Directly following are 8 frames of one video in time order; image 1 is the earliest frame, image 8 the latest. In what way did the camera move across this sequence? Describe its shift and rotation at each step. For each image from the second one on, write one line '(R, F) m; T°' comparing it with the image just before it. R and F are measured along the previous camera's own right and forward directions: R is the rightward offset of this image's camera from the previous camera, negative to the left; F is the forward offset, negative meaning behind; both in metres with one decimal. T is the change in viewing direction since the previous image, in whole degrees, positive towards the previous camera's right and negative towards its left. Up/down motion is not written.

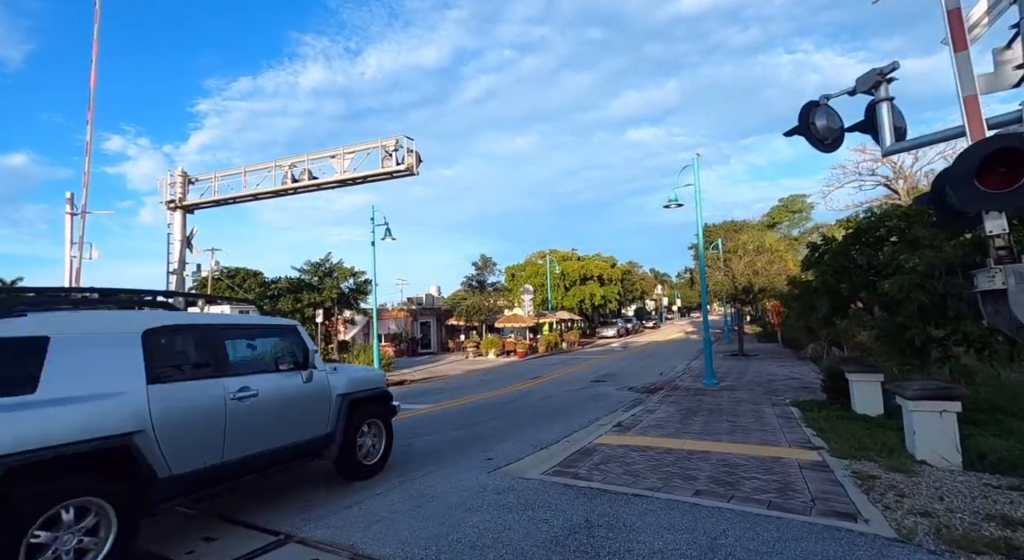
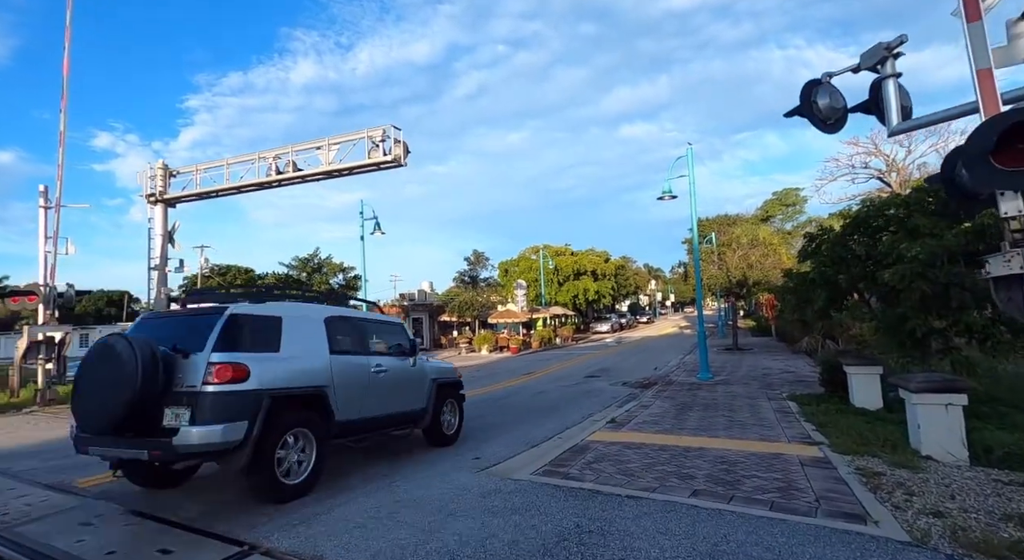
(+0.1, +0.3) m; +1°
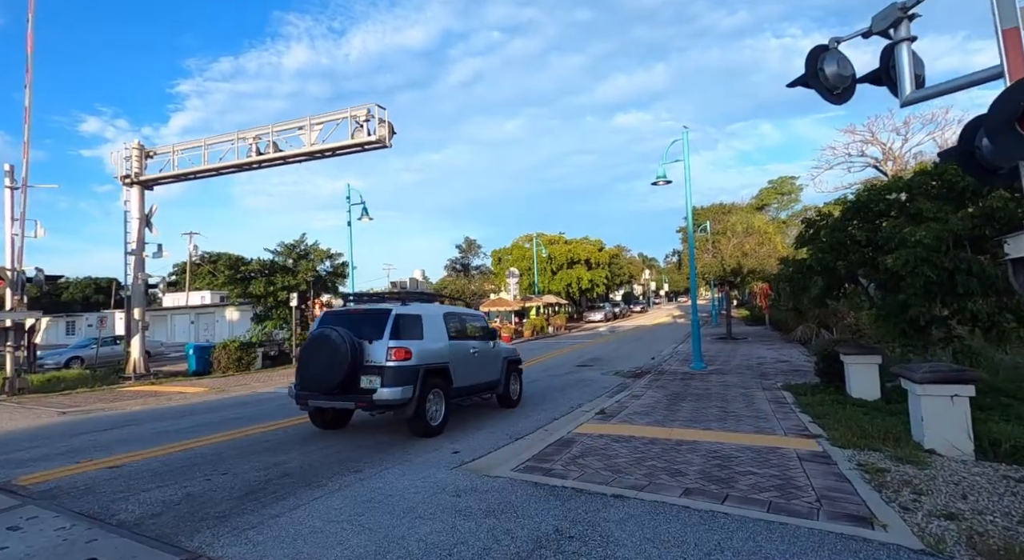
(+0.1, +0.4) m; +1°
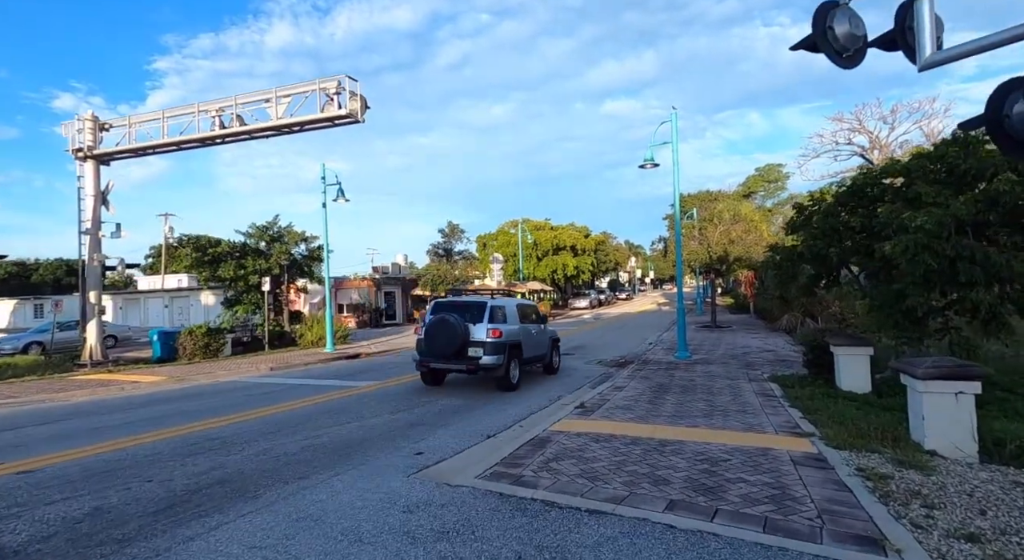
(+0.2, +0.6) m; +2°
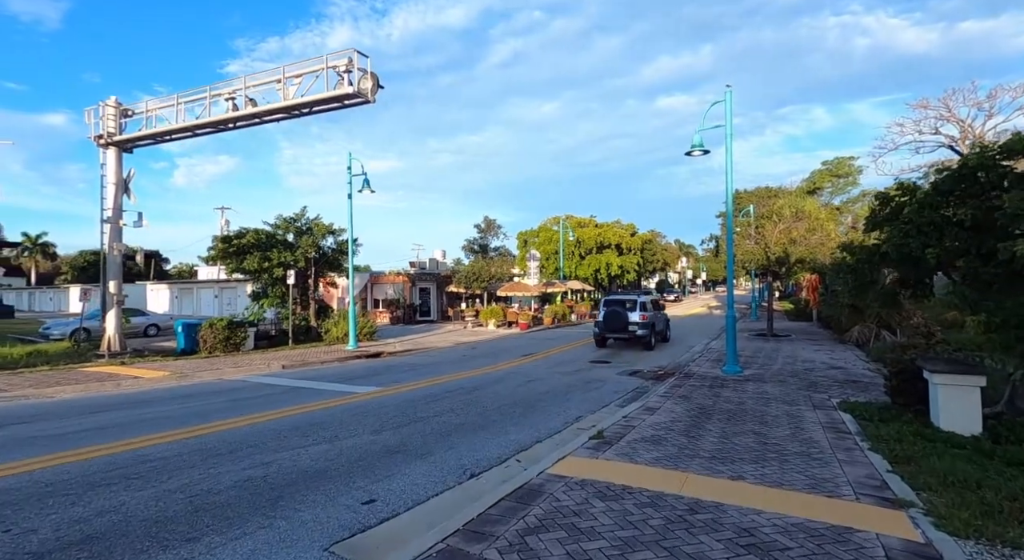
(+0.5, +1.4) m; -5°
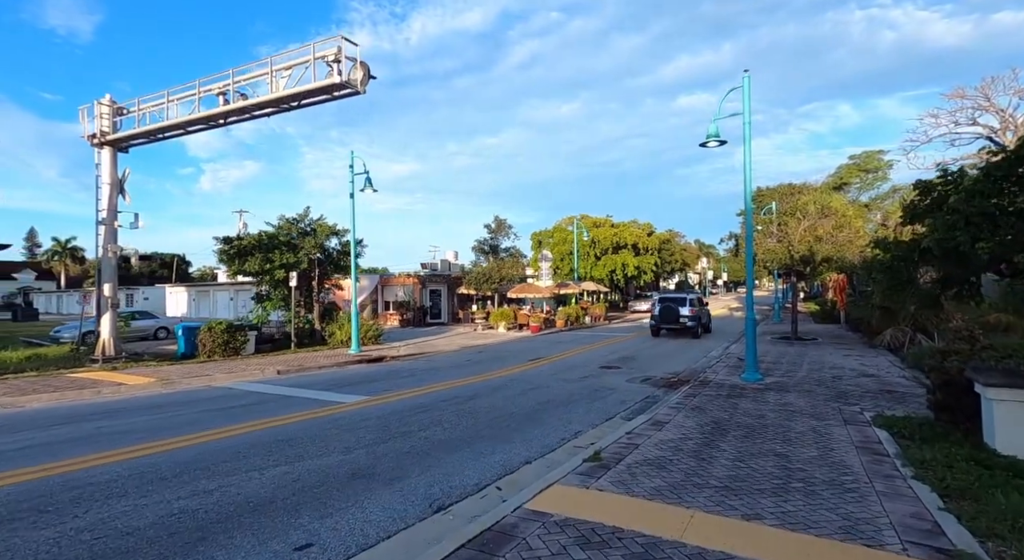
(+0.4, +0.8) m; -2°
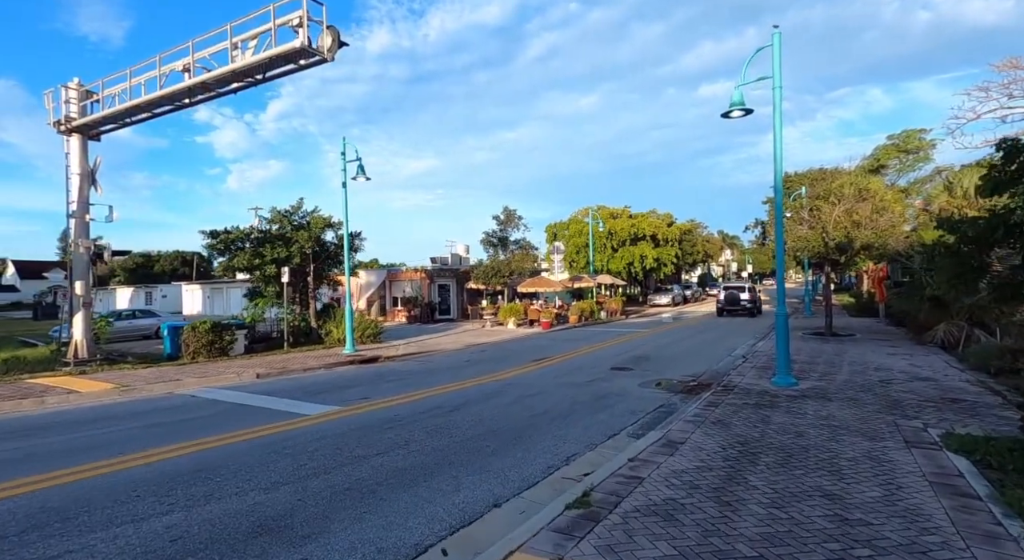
(+0.5, +1.4) m; -2°
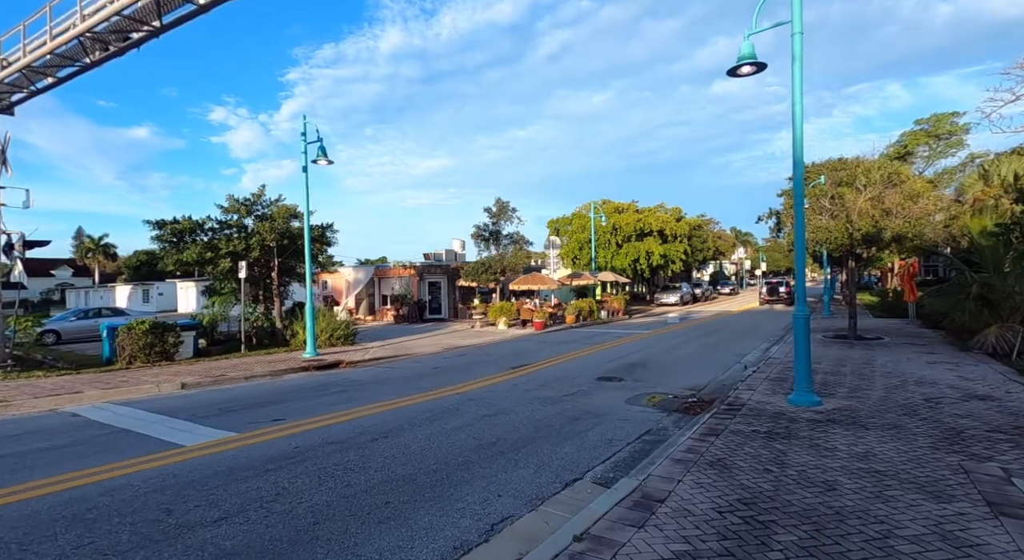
(+0.9, +2.0) m; -1°
